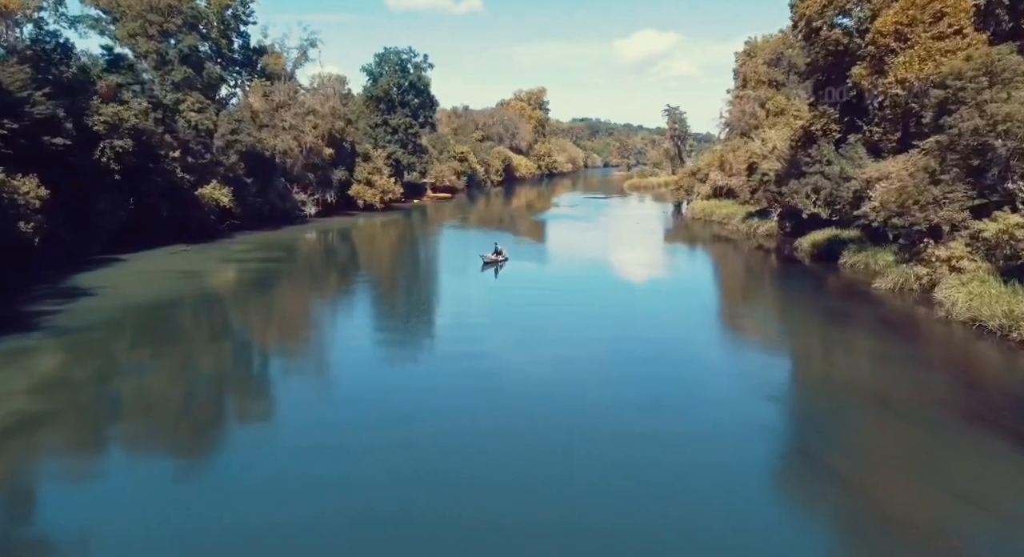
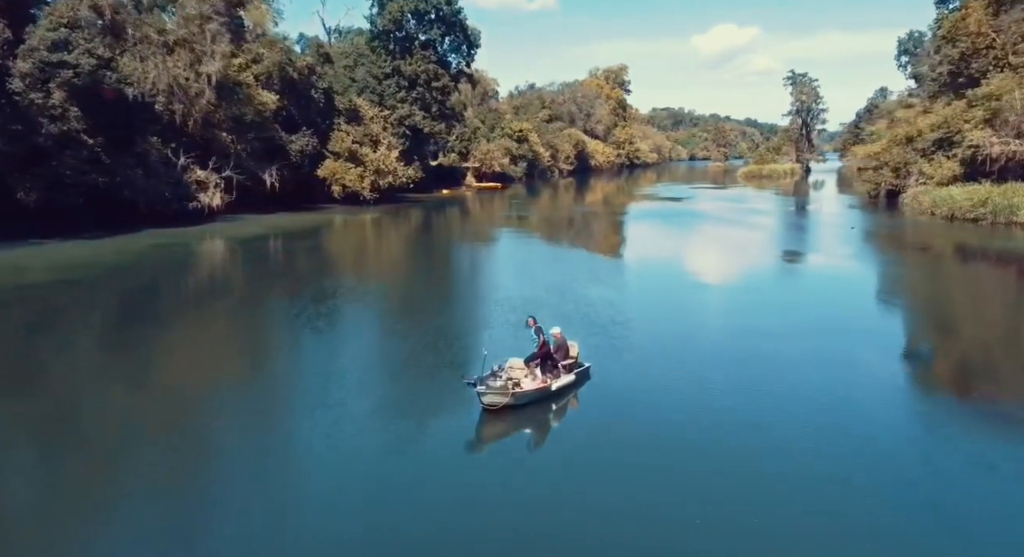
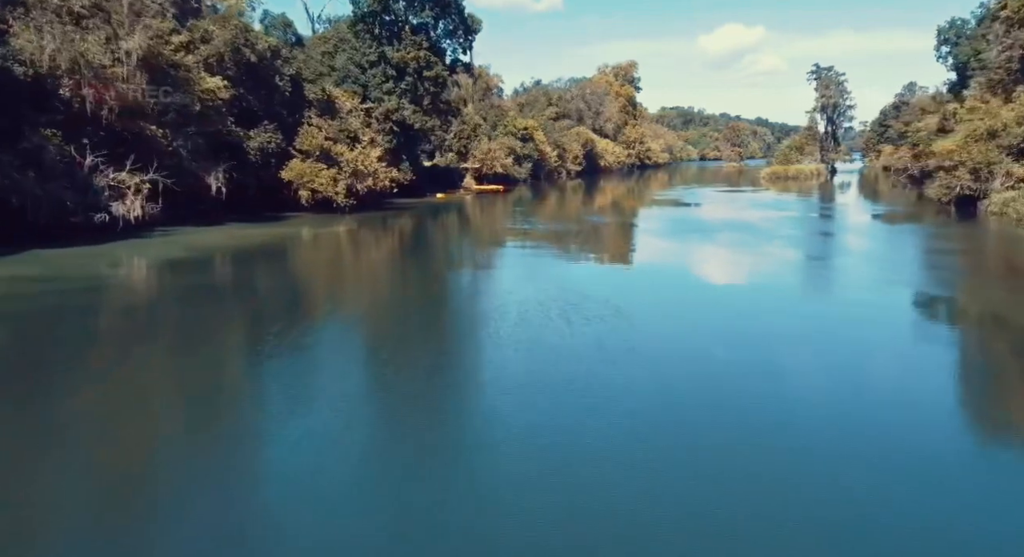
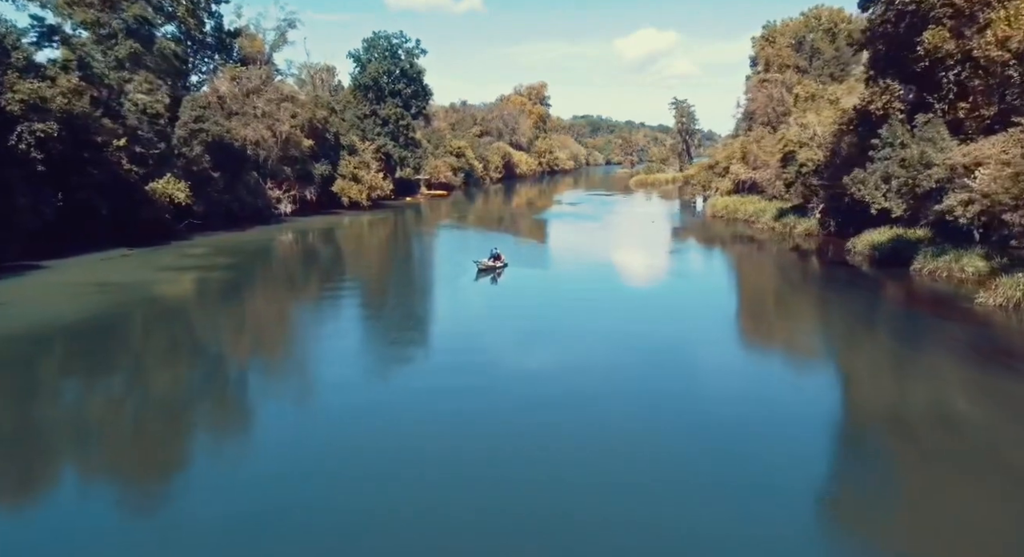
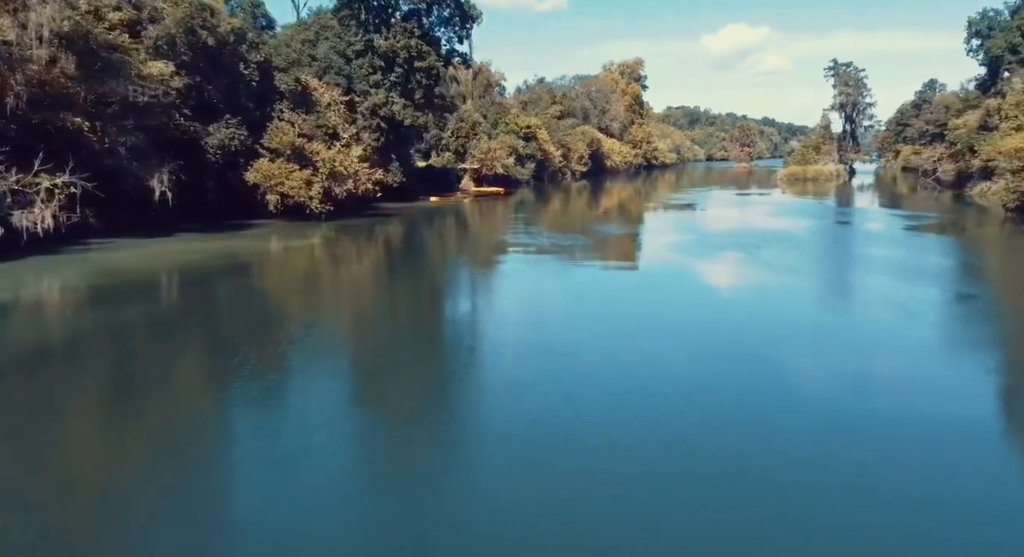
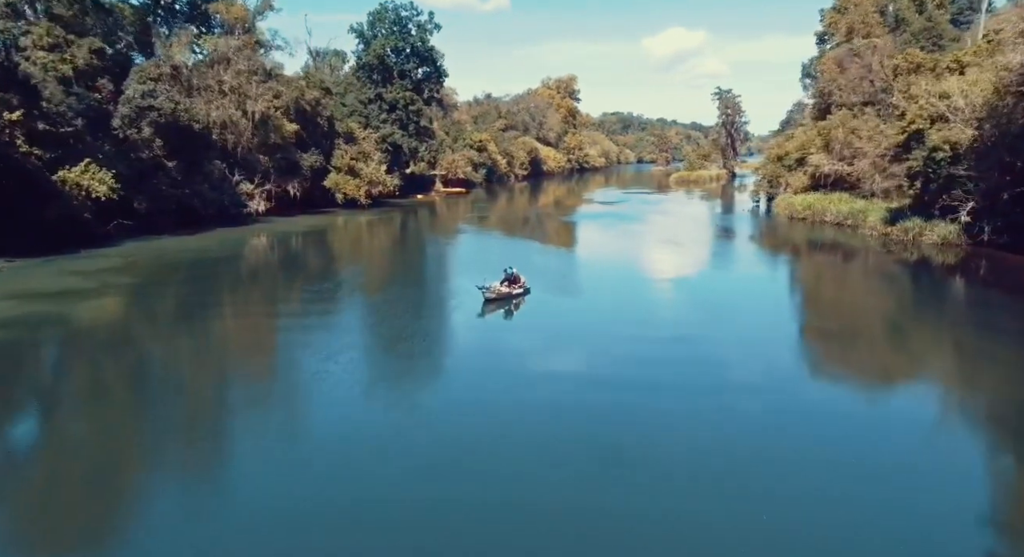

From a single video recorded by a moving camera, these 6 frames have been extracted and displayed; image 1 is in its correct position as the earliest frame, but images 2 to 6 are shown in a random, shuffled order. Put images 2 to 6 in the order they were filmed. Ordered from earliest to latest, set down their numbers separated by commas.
4, 6, 2, 3, 5
